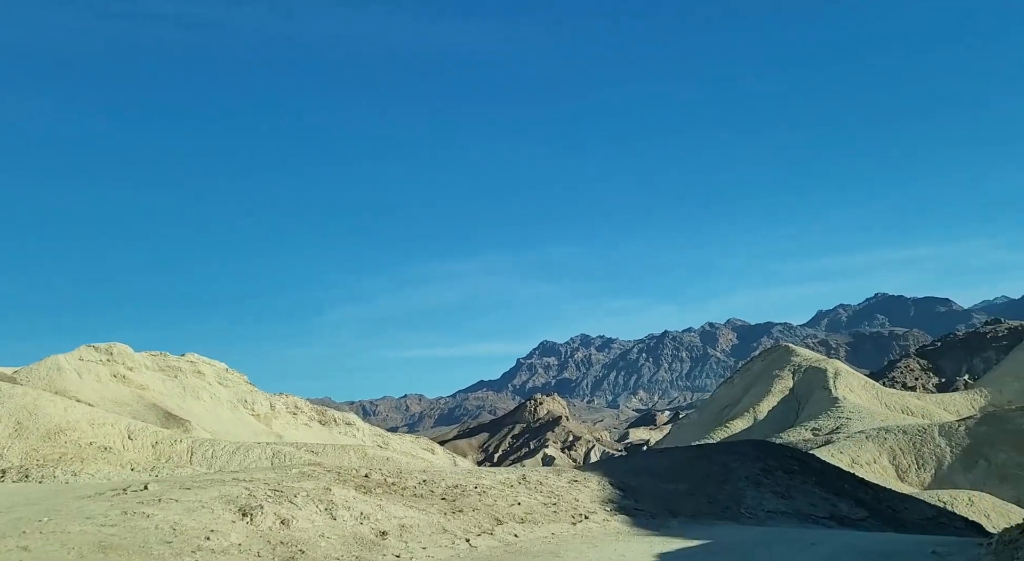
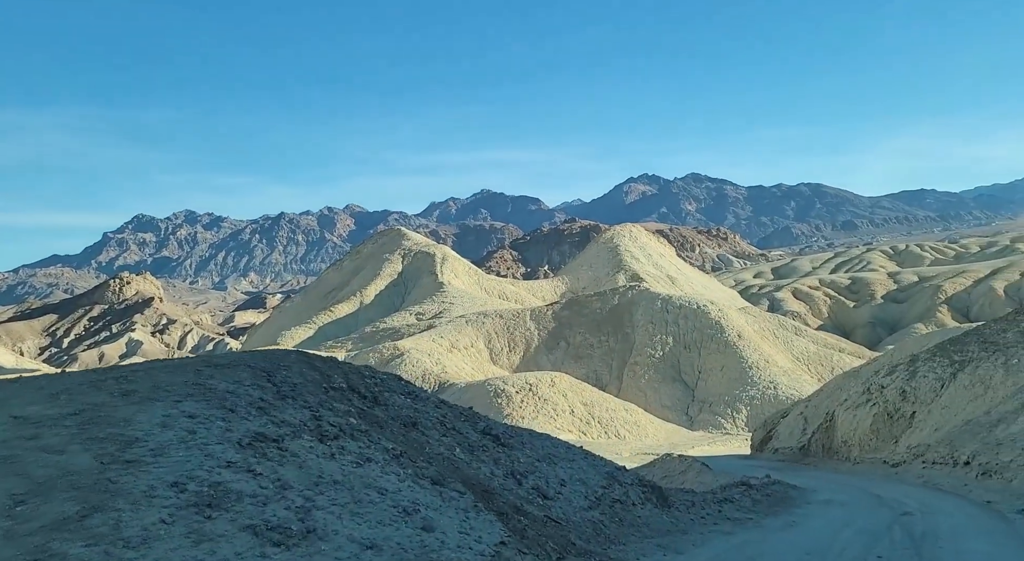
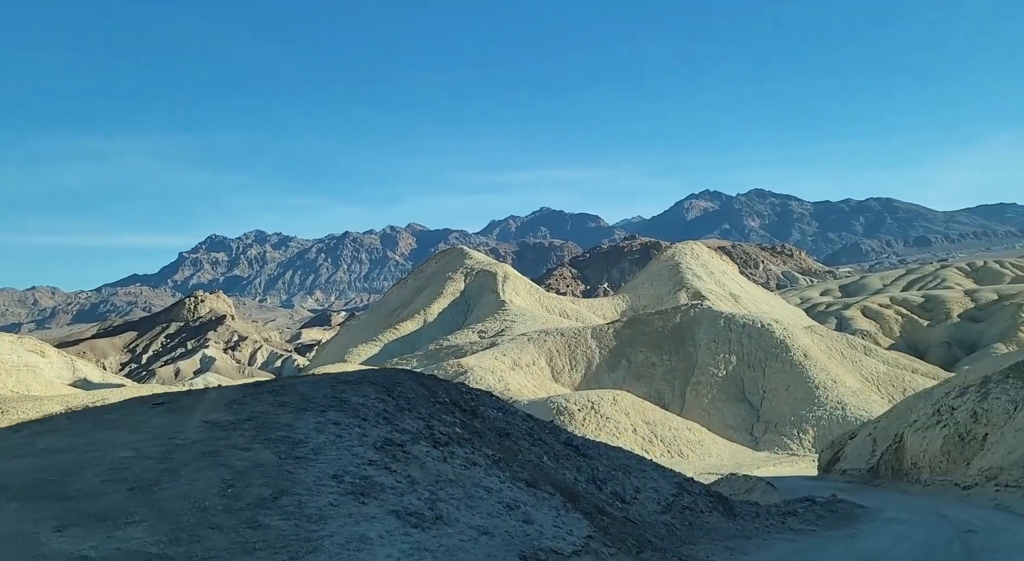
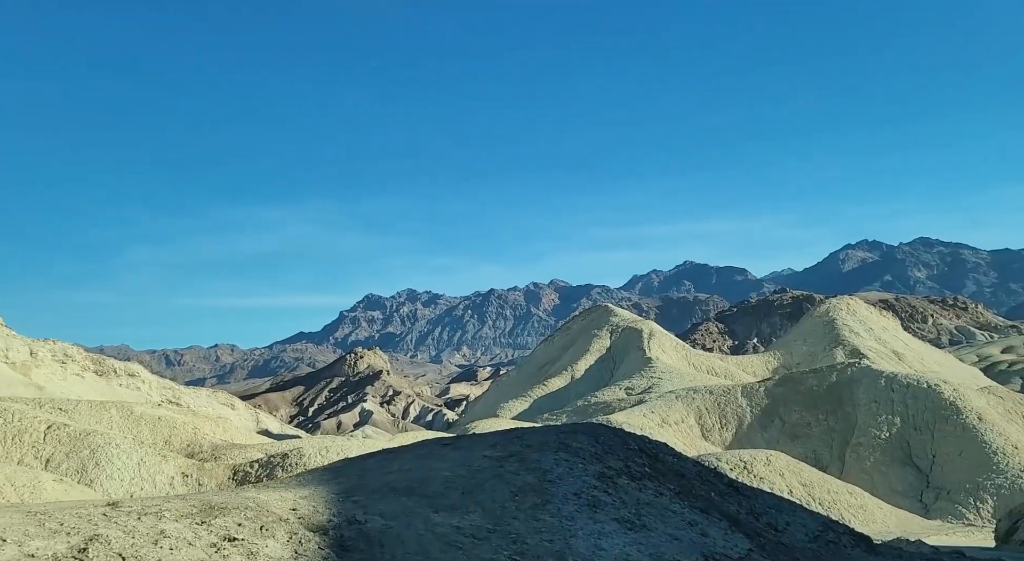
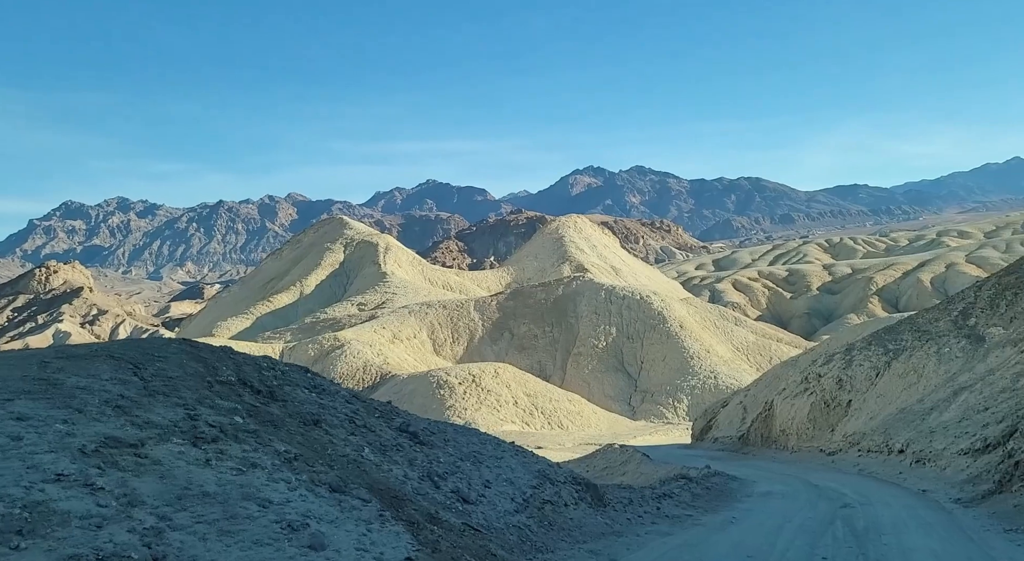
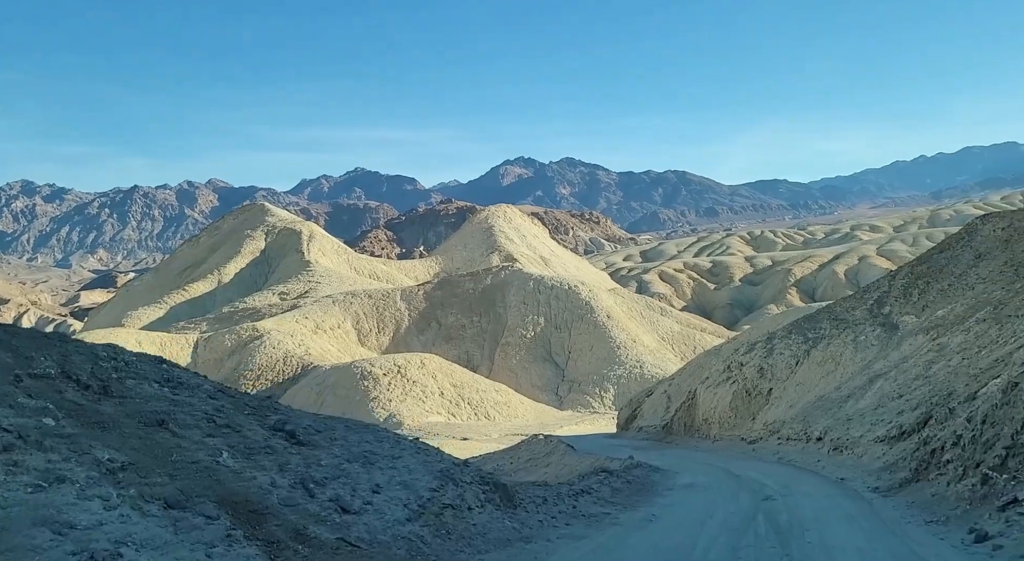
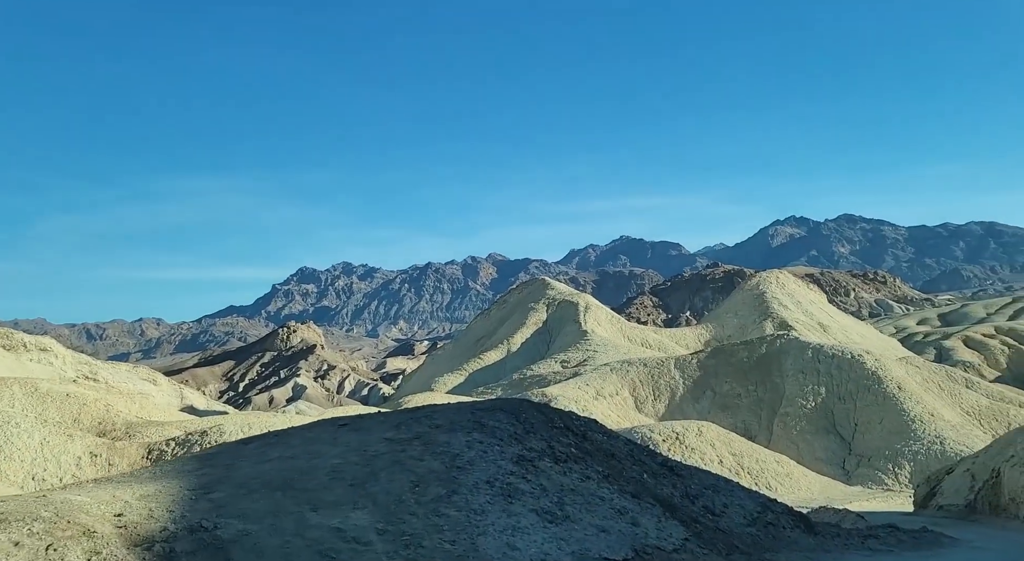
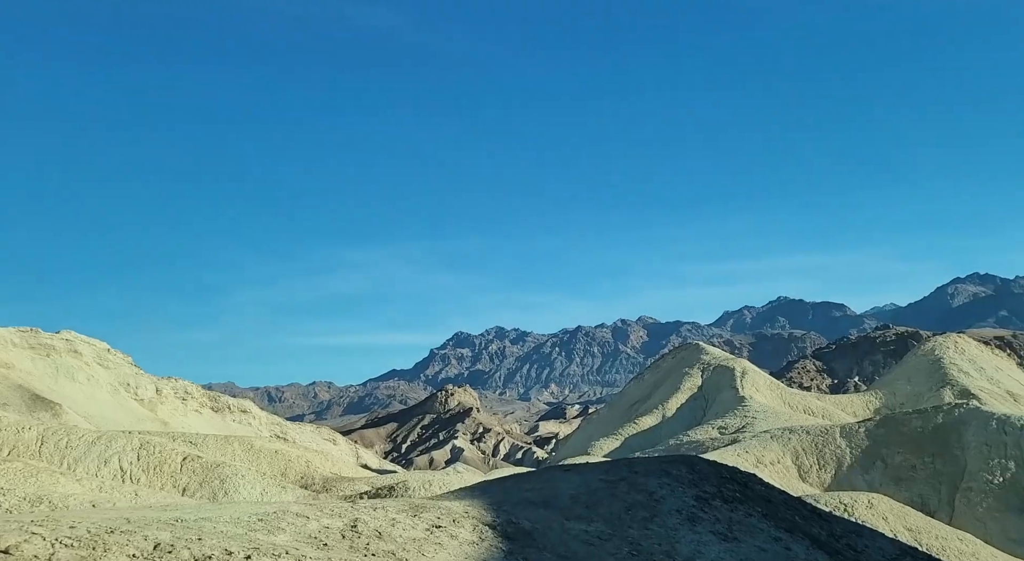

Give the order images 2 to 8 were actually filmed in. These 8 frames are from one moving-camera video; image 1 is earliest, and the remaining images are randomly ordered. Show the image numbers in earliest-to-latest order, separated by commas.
8, 4, 7, 3, 2, 5, 6
